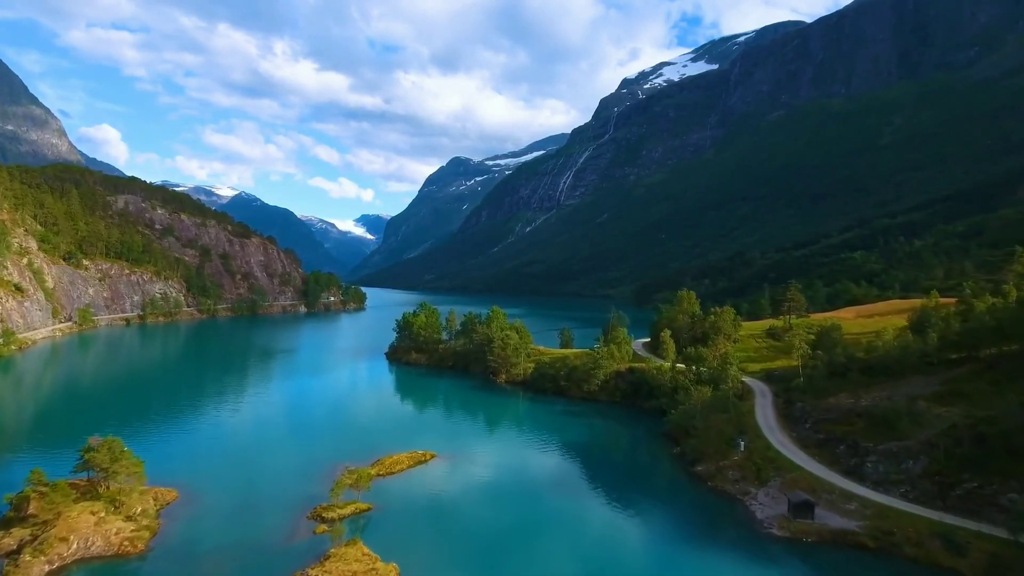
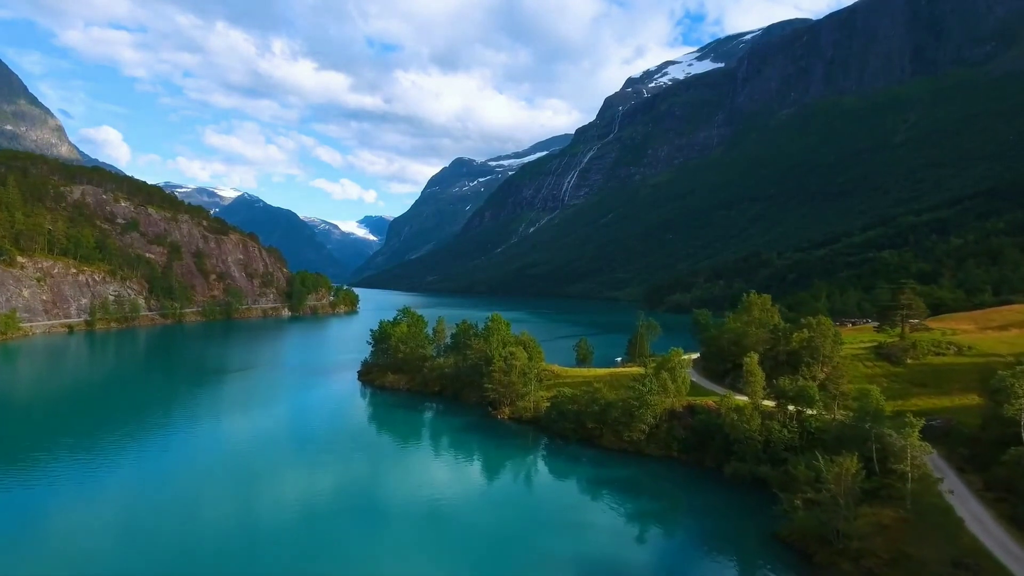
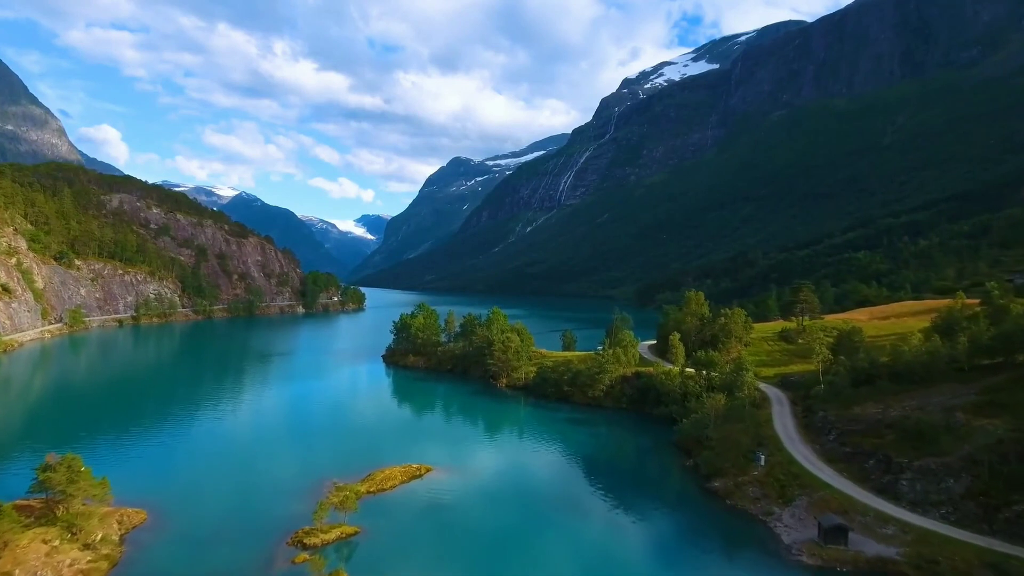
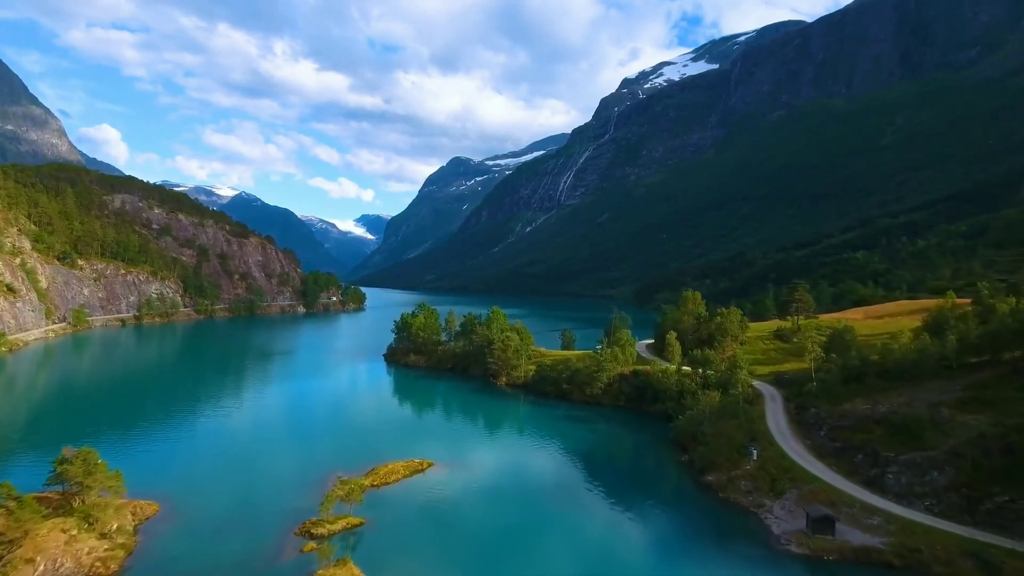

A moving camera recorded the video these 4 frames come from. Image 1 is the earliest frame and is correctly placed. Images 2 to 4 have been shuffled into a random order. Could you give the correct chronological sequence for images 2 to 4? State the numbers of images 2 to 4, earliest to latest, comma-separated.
4, 3, 2
